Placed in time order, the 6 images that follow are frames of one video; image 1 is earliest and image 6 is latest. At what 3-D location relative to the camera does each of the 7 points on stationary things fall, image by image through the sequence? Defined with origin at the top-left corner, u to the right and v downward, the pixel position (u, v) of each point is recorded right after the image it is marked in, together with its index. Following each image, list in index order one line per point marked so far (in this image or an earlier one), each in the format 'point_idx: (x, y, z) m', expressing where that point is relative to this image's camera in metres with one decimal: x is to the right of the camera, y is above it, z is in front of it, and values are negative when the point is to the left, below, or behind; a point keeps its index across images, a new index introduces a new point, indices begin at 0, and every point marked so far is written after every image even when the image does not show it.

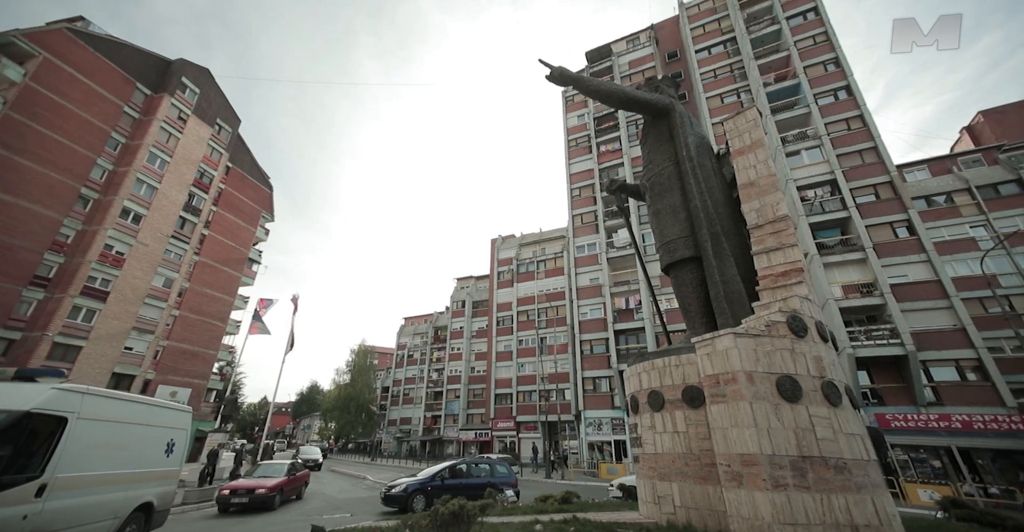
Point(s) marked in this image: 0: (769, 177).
0: (+4.1, +1.4, +6.5) m
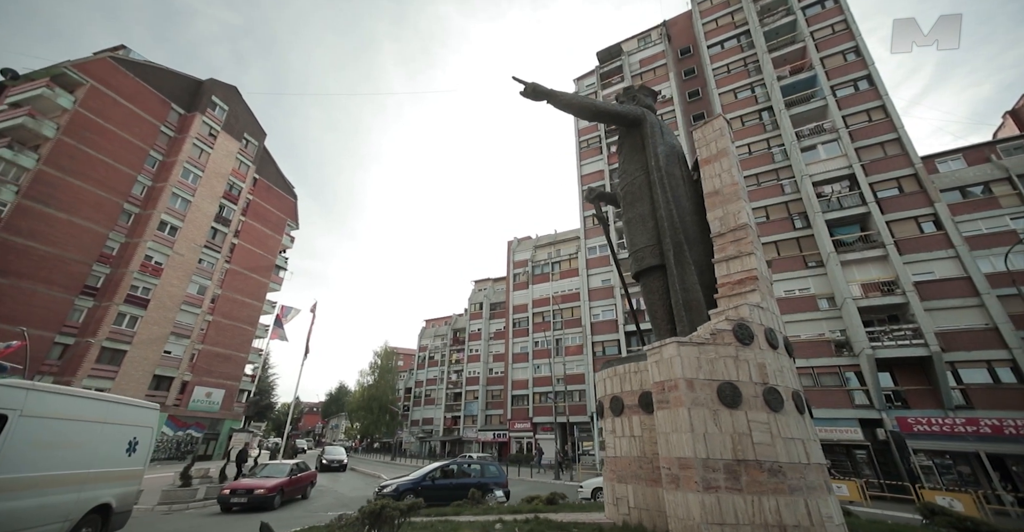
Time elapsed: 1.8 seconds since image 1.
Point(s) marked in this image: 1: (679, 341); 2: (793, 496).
0: (+3.6, +1.3, +6.6) m
1: (+2.1, -0.9, +5.1) m
2: (+3.1, -2.5, +4.6) m
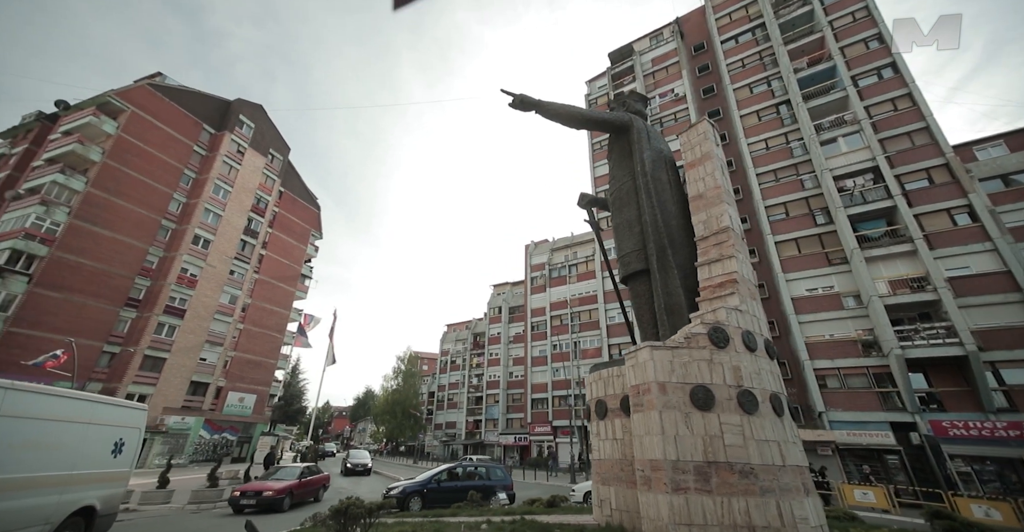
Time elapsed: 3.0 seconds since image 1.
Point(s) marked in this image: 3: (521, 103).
0: (+3.3, +1.2, +6.7) m
1: (+1.8, -1.0, +5.2) m
2: (+2.8, -2.6, +4.6) m
3: (+0.2, +3.2, +8.1) m
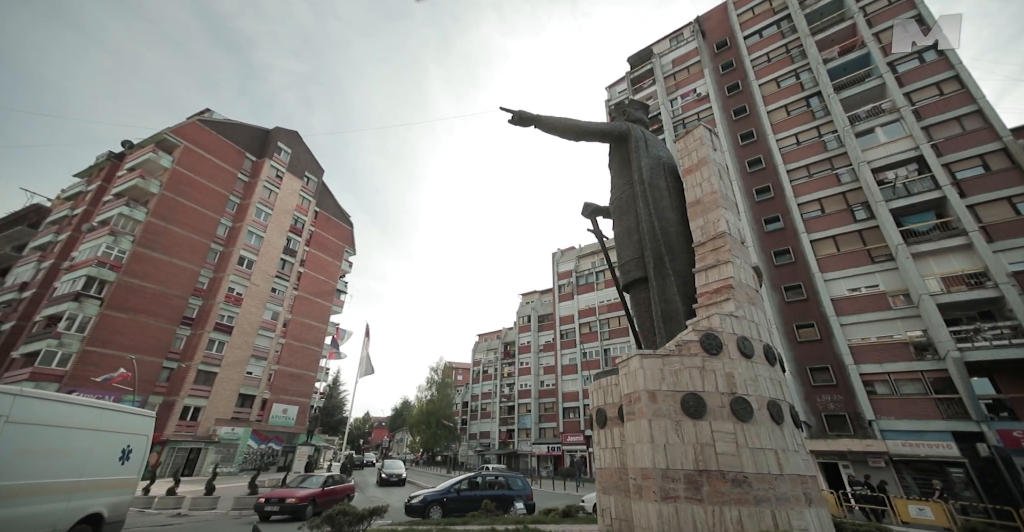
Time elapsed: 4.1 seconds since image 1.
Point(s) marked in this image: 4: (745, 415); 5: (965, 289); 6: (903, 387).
0: (+3.2, +1.2, +6.6) m
1: (+1.7, -1.1, +5.3) m
2: (+2.7, -2.6, +4.5) m
3: (+0.2, +3.0, +8.4) m
4: (+2.8, -1.8, +4.9) m
5: (+20.4, -1.0, +18.5) m
6: (+18.5, -5.7, +19.5) m
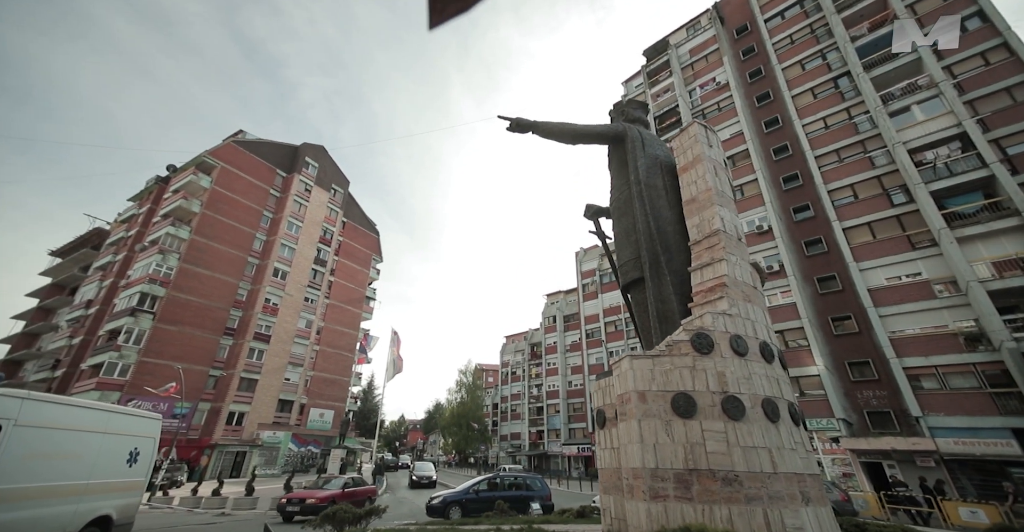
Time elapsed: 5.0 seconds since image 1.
0: (+3.1, +1.2, +6.5) m
1: (+1.5, -1.2, +5.3) m
2: (+2.6, -2.6, +4.4) m
3: (+0.1, +2.9, +8.5) m
4: (+2.7, -1.8, +4.9) m
5: (+21.1, -0.3, +17.2) m
6: (+19.5, -5.1, +18.2) m
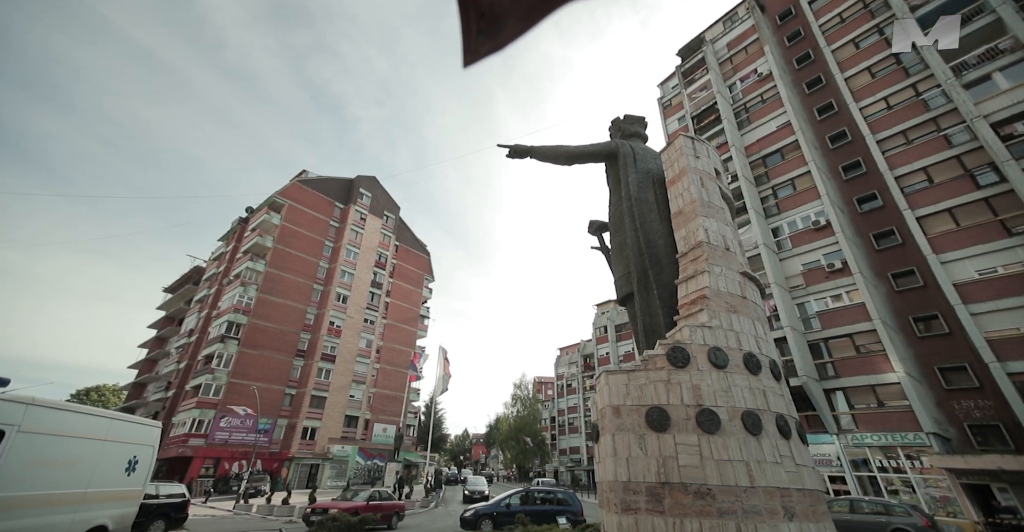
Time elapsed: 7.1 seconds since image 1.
0: (+2.8, +1.0, +6.4) m
1: (+1.2, -1.4, +5.3) m
2: (+2.2, -2.7, +4.3) m
3: (0.0, +2.5, +8.9) m
4: (+2.3, -1.9, +4.7) m
5: (+22.2, +0.4, +14.3) m
6: (+21.1, -4.5, +15.4) m
